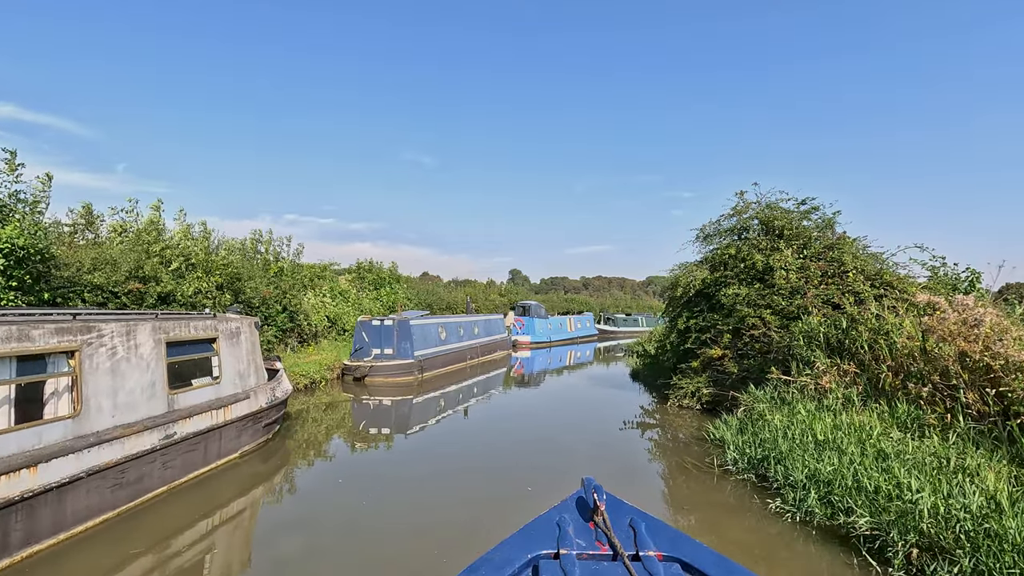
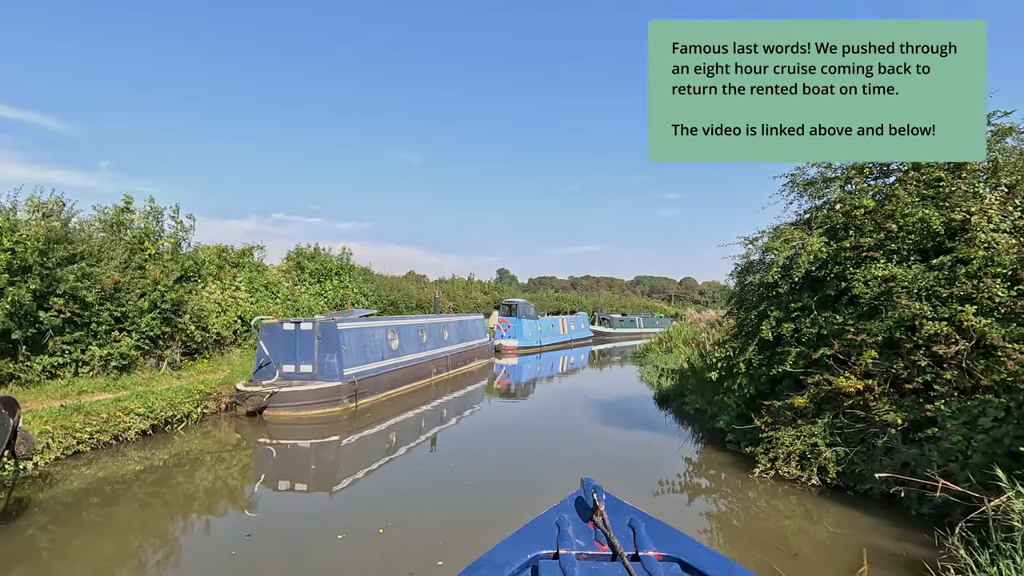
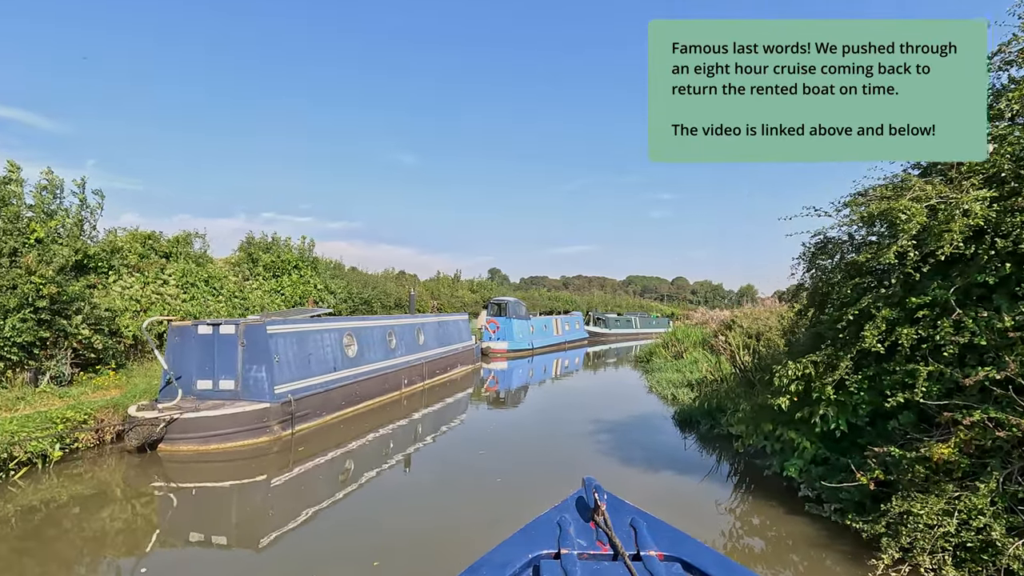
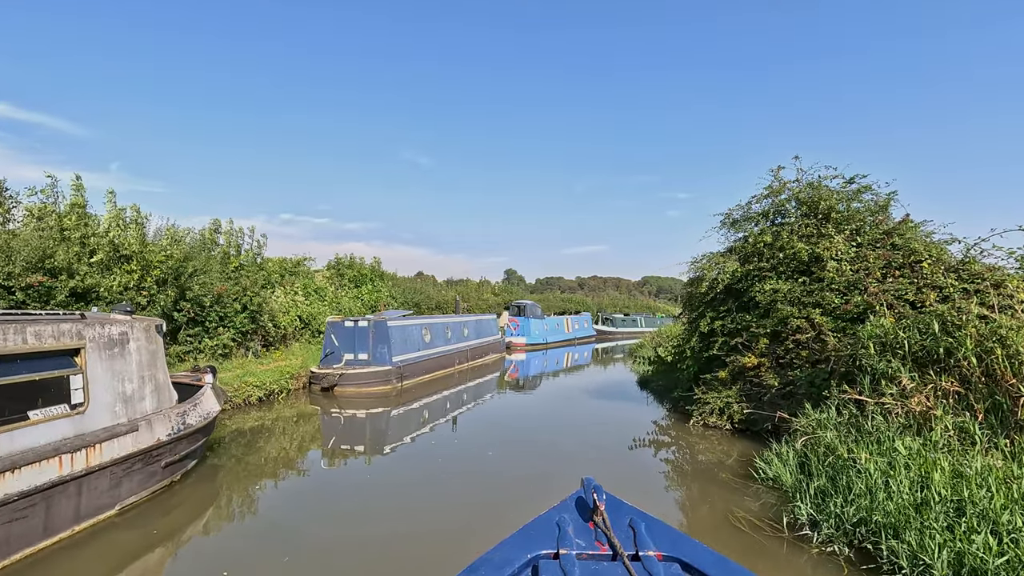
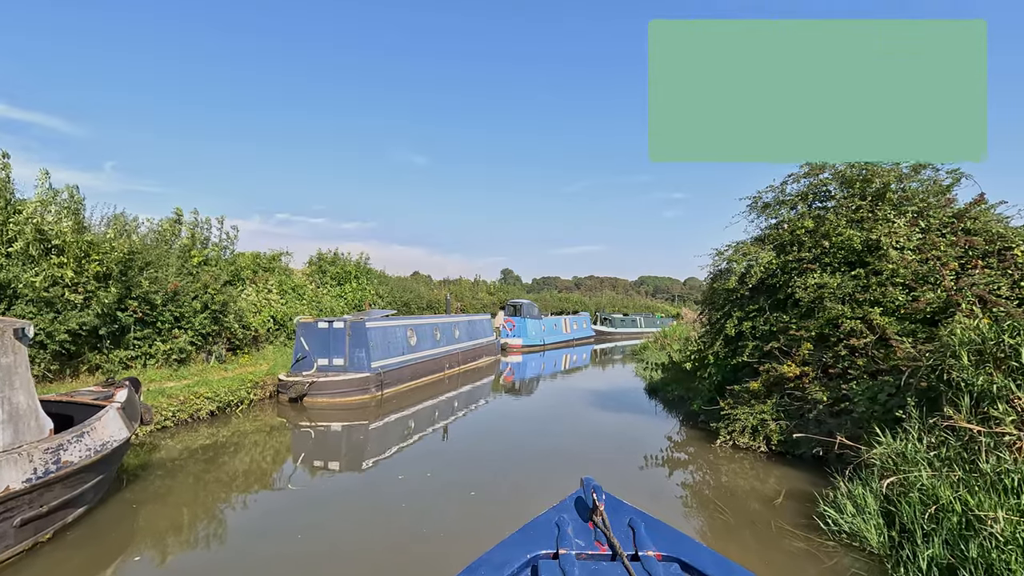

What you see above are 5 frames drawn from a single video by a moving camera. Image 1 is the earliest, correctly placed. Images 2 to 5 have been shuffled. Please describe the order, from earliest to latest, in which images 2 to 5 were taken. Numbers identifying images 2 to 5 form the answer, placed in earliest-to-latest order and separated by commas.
4, 5, 2, 3
